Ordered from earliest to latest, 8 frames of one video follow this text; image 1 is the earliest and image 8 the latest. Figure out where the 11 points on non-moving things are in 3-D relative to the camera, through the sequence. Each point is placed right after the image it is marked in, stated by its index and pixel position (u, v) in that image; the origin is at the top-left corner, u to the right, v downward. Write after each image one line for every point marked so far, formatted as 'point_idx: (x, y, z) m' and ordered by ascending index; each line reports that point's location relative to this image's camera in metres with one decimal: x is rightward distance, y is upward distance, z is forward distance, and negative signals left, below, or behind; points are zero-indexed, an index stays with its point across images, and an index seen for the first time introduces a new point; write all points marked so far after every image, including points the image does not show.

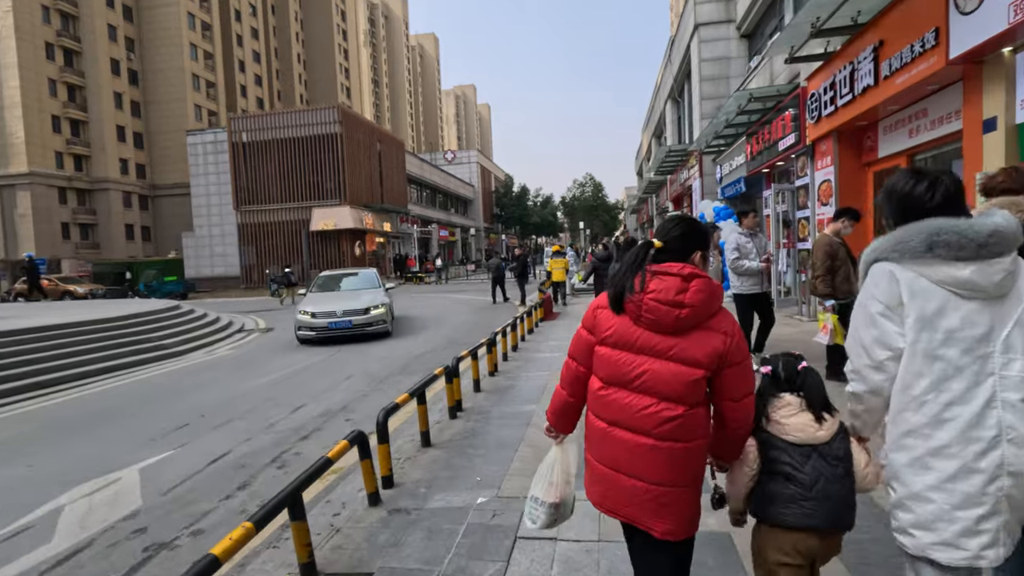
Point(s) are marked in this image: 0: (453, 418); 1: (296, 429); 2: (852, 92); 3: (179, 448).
0: (-0.6, -1.4, +5.7) m
1: (-2.6, -1.7, +6.3) m
2: (+5.8, +3.3, +9.1) m
3: (-3.7, -1.8, +5.8) m
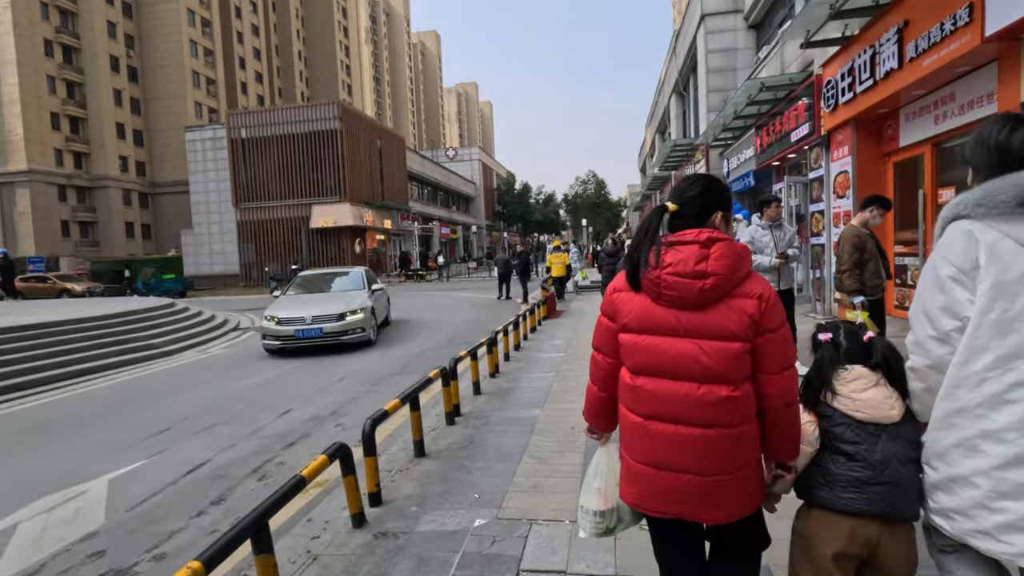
0: (-0.6, -1.4, +5.3) m
1: (-2.5, -1.6, +5.9) m
2: (+5.8, +3.4, +8.6) m
3: (-3.7, -1.7, +5.4) m
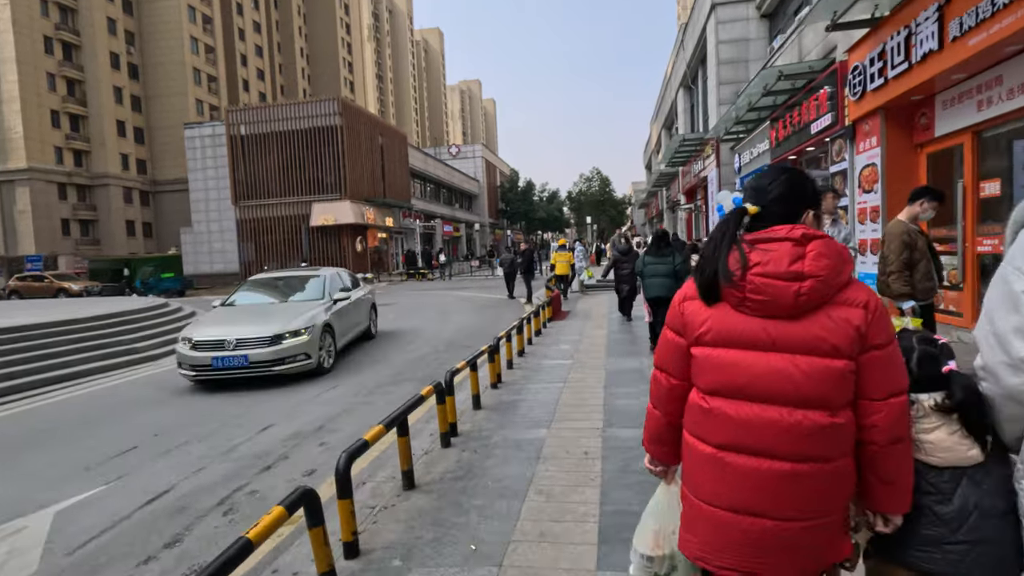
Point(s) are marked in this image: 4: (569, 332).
0: (-0.6, -1.4, +4.7) m
1: (-2.5, -1.7, +5.3) m
2: (+5.9, +3.4, +7.9) m
3: (-3.6, -1.8, +4.8) m
4: (+1.2, -0.9, +11.0) m
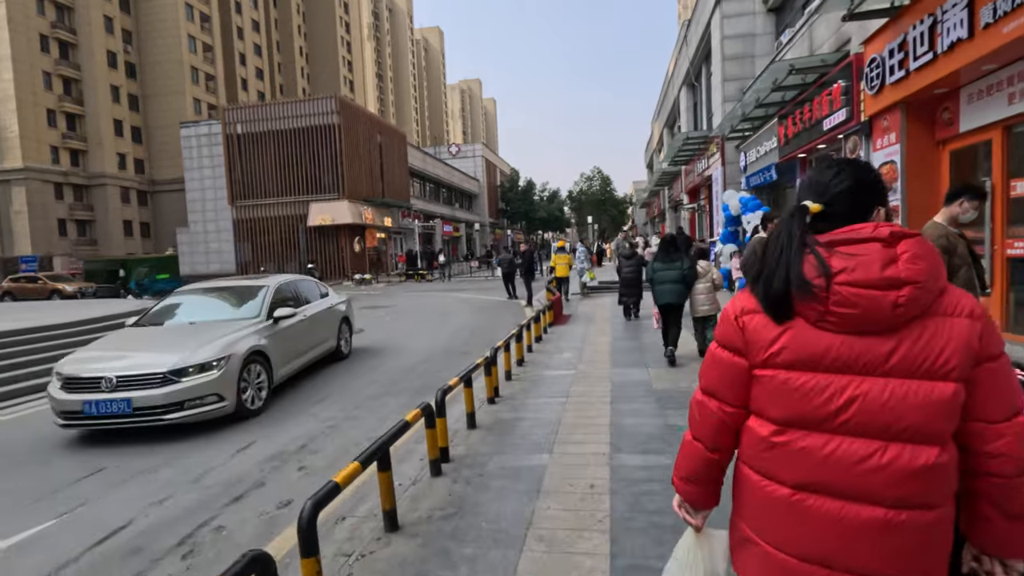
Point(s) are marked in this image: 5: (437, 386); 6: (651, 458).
0: (-0.6, -1.5, +4.2) m
1: (-2.5, -1.8, +4.8) m
2: (+5.9, +3.3, +7.4) m
3: (-3.6, -1.8, +4.4) m
4: (+1.2, -1.0, +10.6) m
5: (-1.1, -1.5, +8.0) m
6: (+1.1, -1.4, +4.3) m
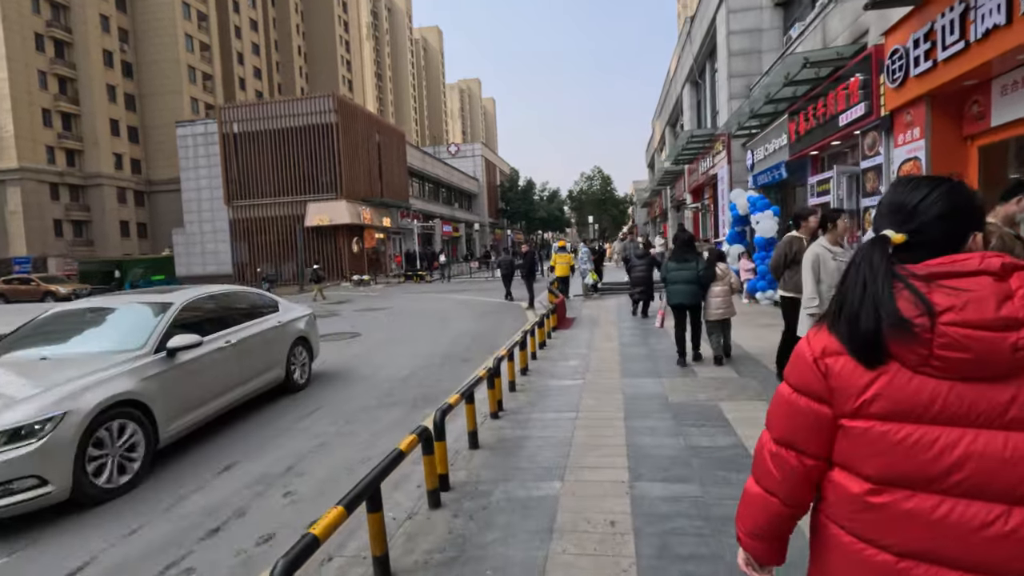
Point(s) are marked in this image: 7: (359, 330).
0: (-0.5, -1.6, +3.7) m
1: (-2.5, -1.8, +4.3) m
2: (+5.9, +3.3, +7.0) m
3: (-3.6, -1.9, +3.9) m
4: (+1.2, -1.1, +10.1) m
5: (-1.1, -1.5, +7.5) m
6: (+1.2, -1.4, +3.8) m
7: (-4.2, -1.2, +14.9) m
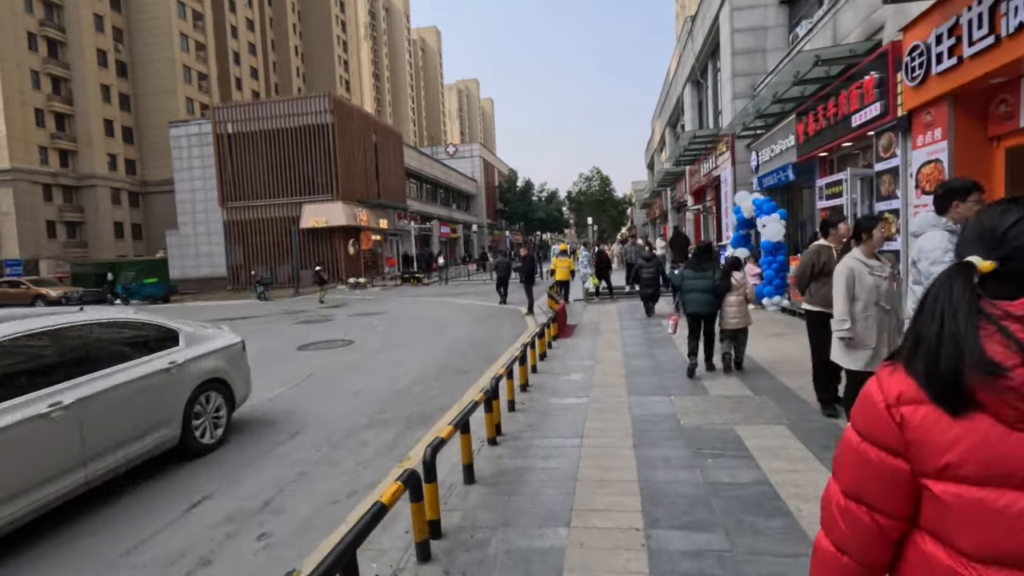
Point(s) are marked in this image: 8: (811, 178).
0: (-0.5, -1.7, +3.3) m
1: (-2.5, -2.0, +3.9) m
2: (+5.9, +3.1, +6.5) m
3: (-3.6, -2.1, +3.4) m
4: (+1.2, -1.2, +9.7) m
5: (-1.1, -1.7, +7.0) m
6: (+1.2, -1.6, +3.4) m
7: (-4.3, -1.3, +14.4) m
8: (+7.9, +2.9, +14.0) m
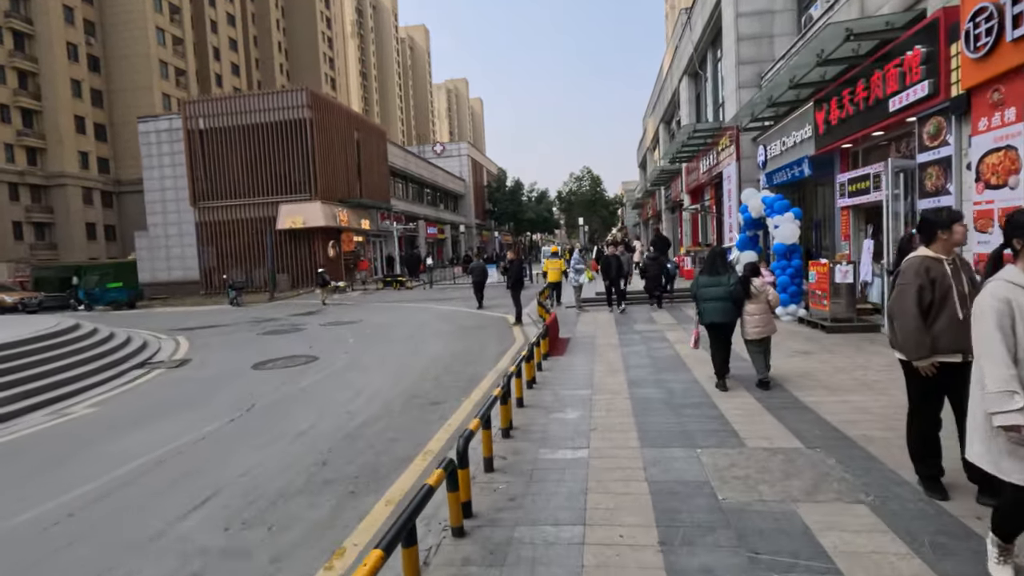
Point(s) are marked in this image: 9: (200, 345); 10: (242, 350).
0: (-0.7, -1.9, +1.8) m
1: (-2.6, -2.2, +2.3) m
2: (+5.7, +2.9, +5.1) m
3: (-3.7, -2.3, +1.8) m
4: (+0.9, -1.4, +8.2) m
5: (-1.3, -1.9, +5.5) m
6: (+1.0, -1.8, +1.9) m
7: (-4.6, -1.5, +12.8) m
8: (+7.5, +2.7, +12.6) m
9: (-9.0, -1.7, +15.3) m
10: (-7.2, -1.6, +14.0) m
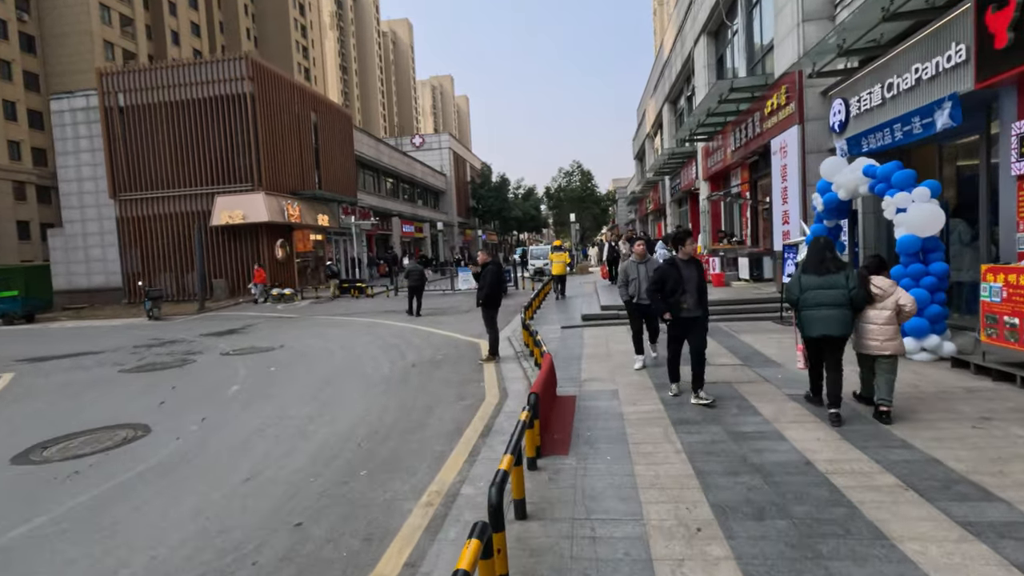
0: (-0.9, -2.2, -3.1) m
1: (-2.9, -2.5, -2.6) m
2: (+5.4, +2.7, +0.4) m
3: (-4.0, -2.6, -3.1) m
4: (+0.6, -1.7, +3.4) m
5: (-1.6, -2.2, +0.7) m
6: (+0.8, -2.1, -2.9) m
7: (-5.1, -1.9, +7.9) m
8: (+7.0, +2.4, +7.9) m
9: (-9.5, -2.0, +10.3) m
10: (-7.7, -2.0, +9.0) m
